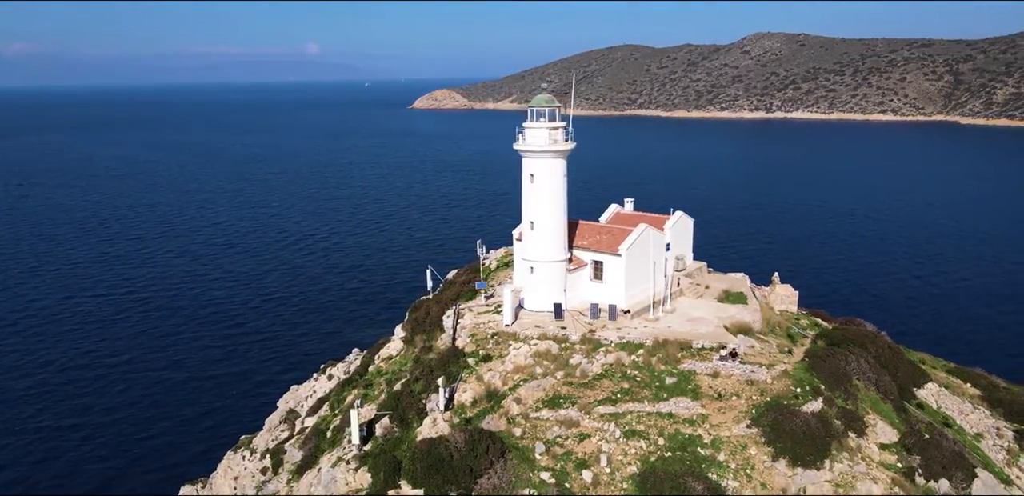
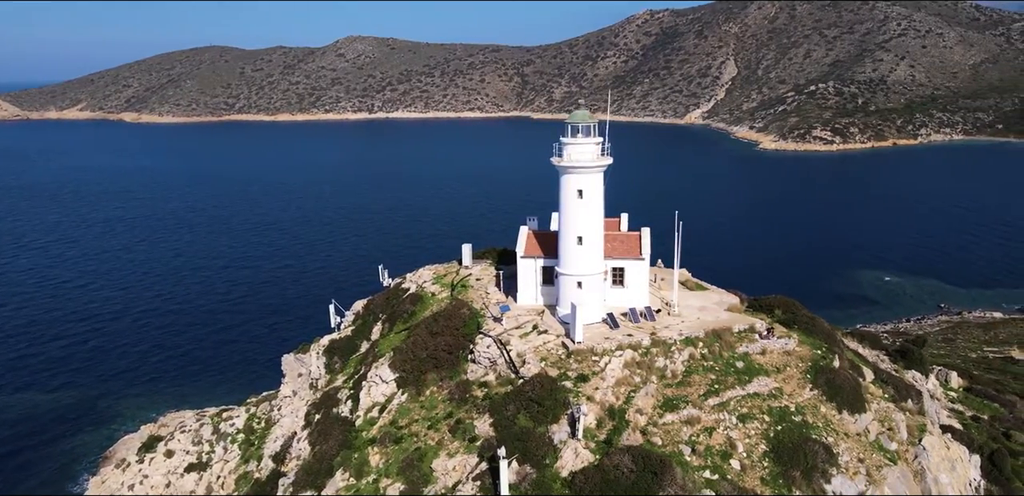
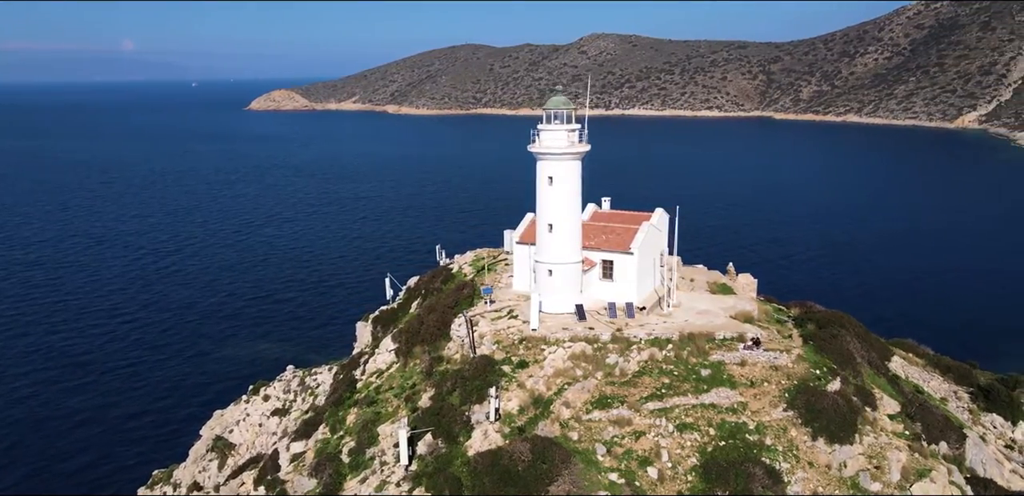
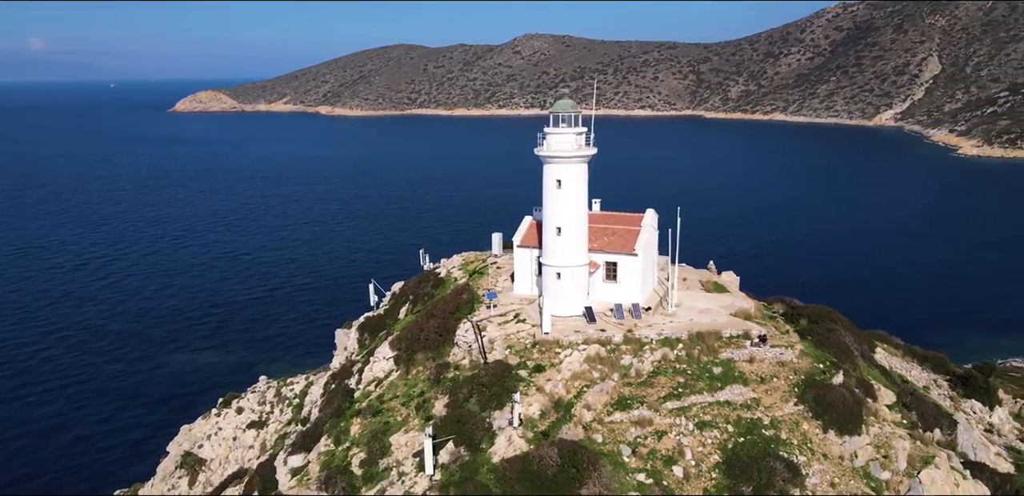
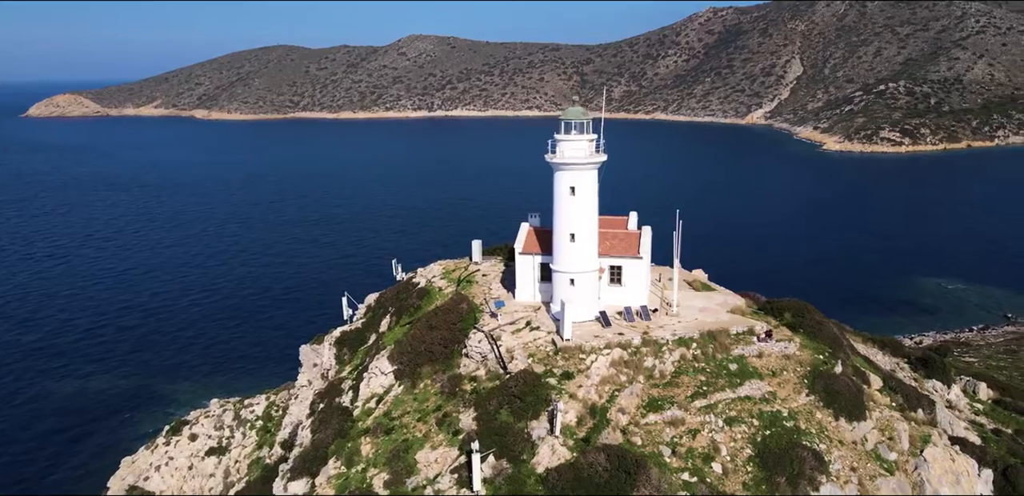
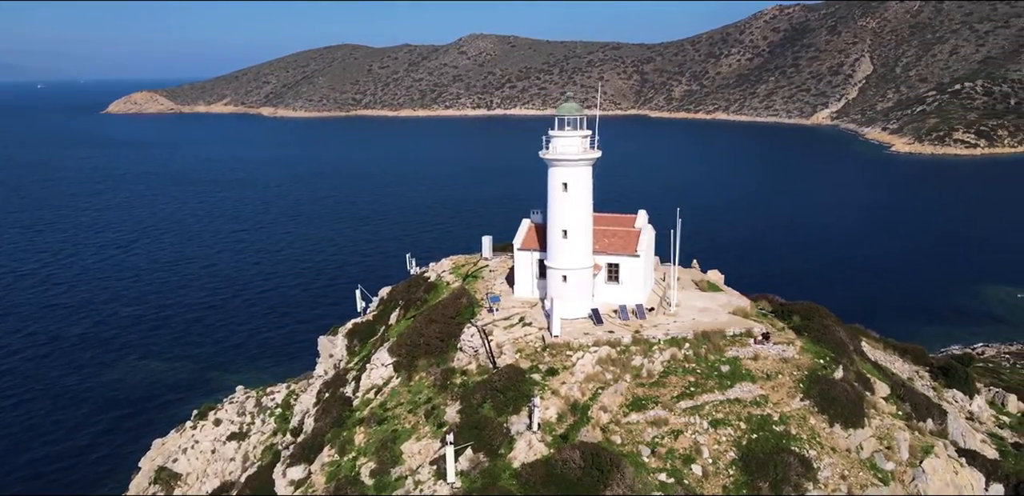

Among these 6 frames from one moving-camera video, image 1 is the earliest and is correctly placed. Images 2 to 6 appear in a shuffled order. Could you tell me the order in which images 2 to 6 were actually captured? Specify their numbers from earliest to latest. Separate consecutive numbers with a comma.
3, 4, 6, 5, 2
